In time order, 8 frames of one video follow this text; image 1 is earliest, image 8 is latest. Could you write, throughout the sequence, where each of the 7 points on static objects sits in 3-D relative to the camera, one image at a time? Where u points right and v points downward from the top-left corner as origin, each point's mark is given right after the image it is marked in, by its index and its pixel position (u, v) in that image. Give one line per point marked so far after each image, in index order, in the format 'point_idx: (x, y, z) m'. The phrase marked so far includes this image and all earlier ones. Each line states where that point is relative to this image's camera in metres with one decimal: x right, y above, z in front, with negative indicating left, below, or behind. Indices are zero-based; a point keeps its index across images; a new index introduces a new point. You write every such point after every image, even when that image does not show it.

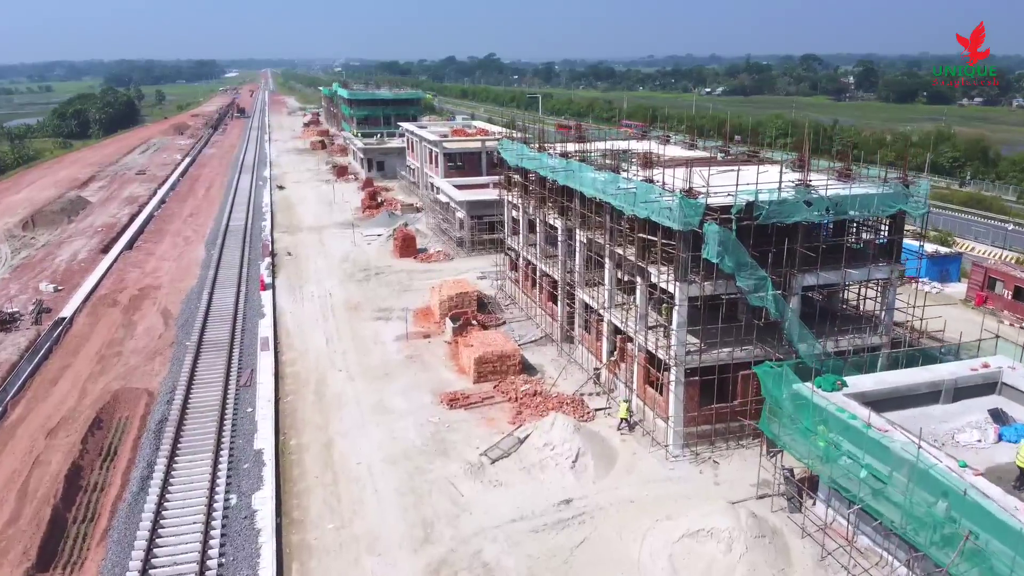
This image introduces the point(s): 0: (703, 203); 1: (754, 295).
0: (+3.7, +1.7, +16.3) m
1: (+4.8, -0.1, +16.8) m
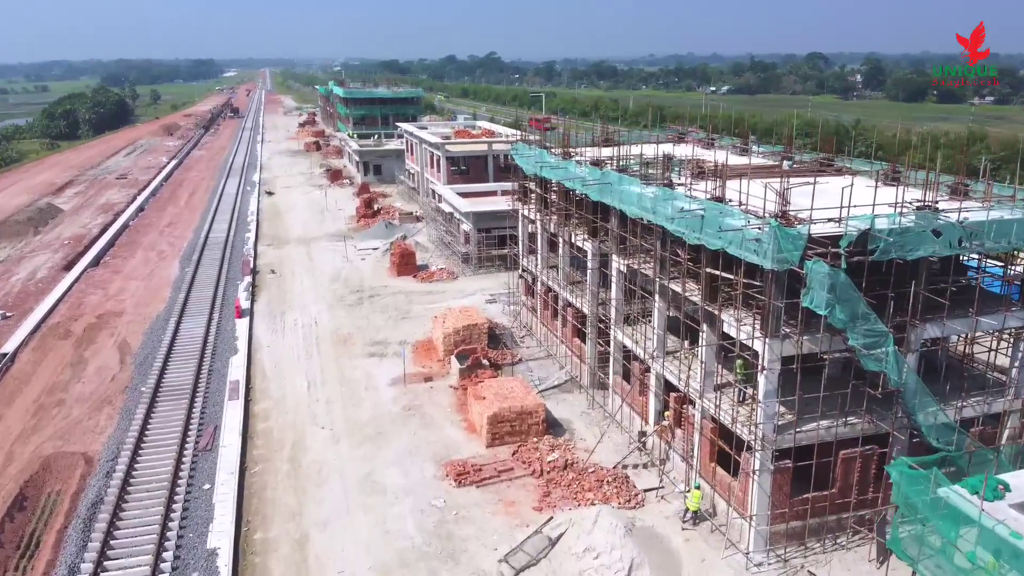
0: (+4.2, +0.8, +12.1) m
1: (+5.3, -1.0, +12.6) m
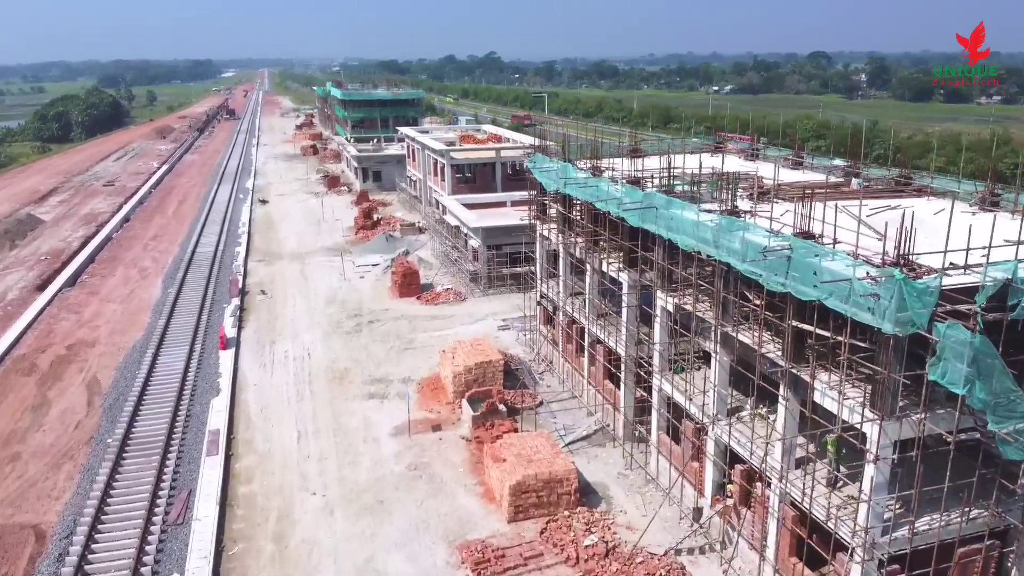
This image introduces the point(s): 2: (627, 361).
0: (+4.7, 0.0, +9.3) m
1: (+5.8, -1.8, +9.8) m
2: (+2.3, -1.5, +17.0) m
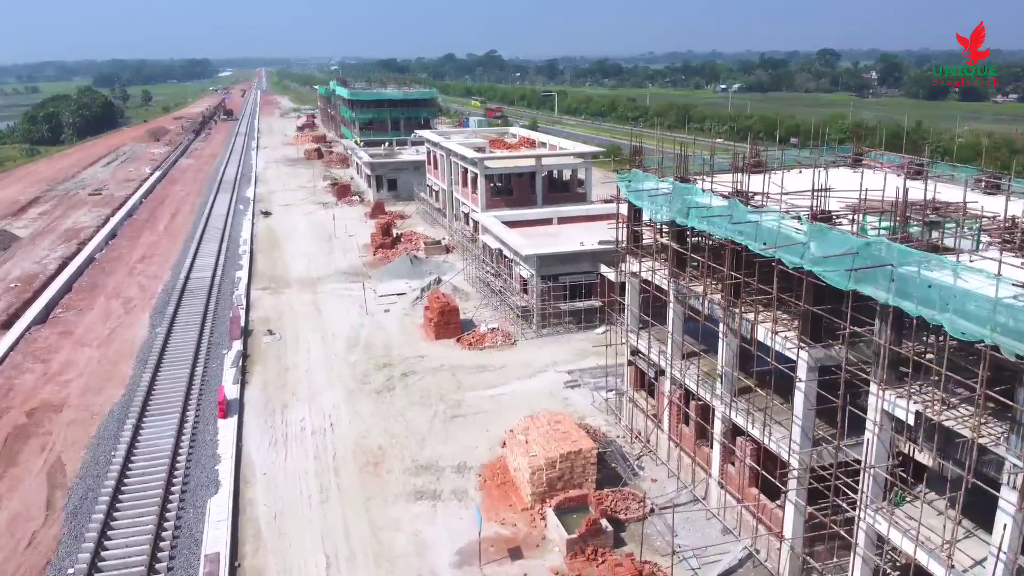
0: (+6.4, -1.1, +4.2) m
1: (+7.5, -2.9, +4.7) m
2: (+4.1, -2.6, +11.9) m
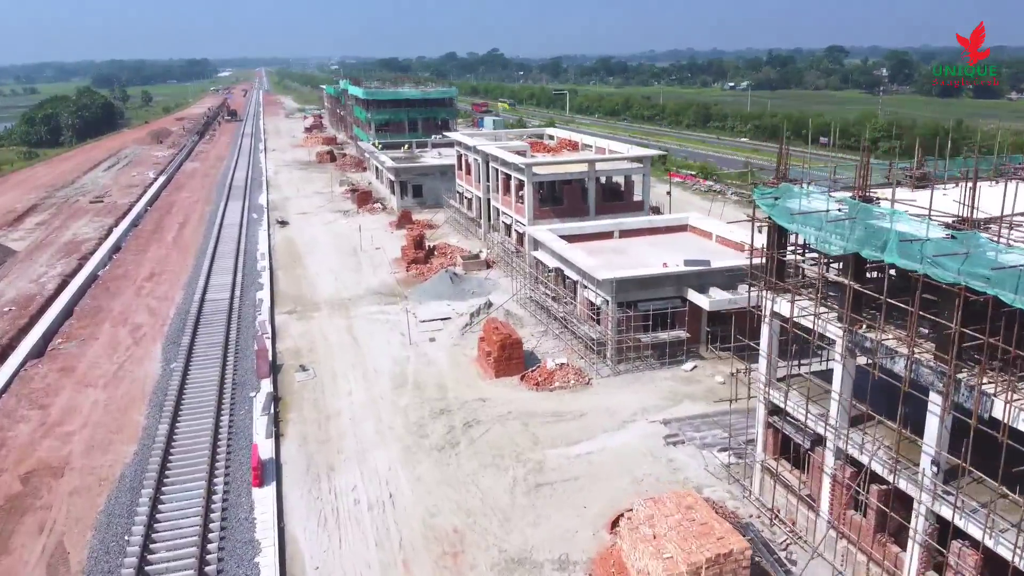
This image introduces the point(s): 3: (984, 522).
0: (+8.2, -1.9, +0.9) m
1: (+9.3, -3.7, +1.4) m
2: (+5.9, -3.4, +8.5) m
3: (+5.7, -2.8, +10.0) m
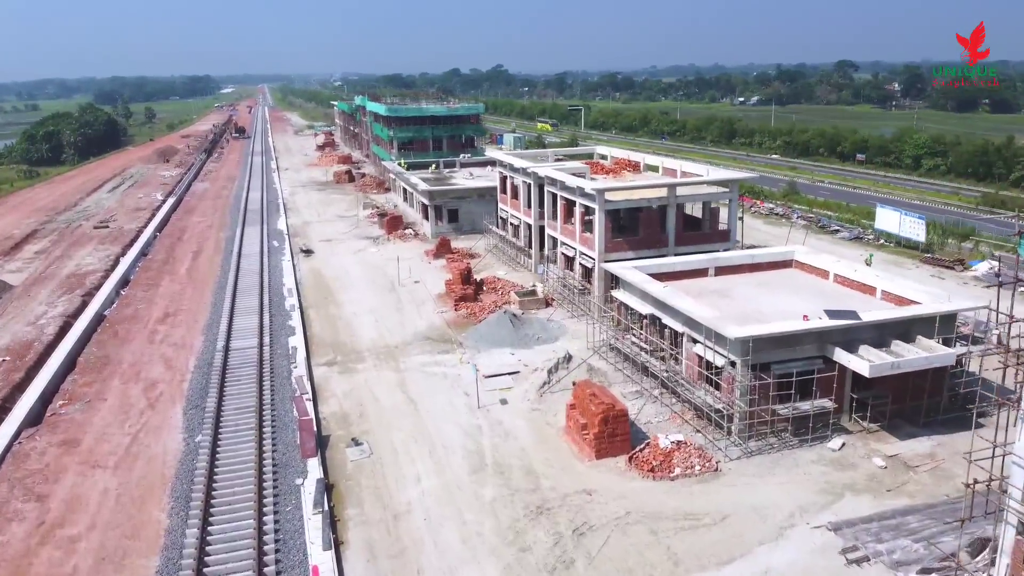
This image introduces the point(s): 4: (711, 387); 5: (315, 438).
0: (+10.3, -2.7, -3.0) m
1: (+11.4, -4.5, -2.5) m
2: (+8.0, -4.3, +4.7) m
3: (+7.7, -3.8, +6.2) m
4: (+4.2, -2.1, +18.0) m
5: (-4.2, -3.2, +17.9) m
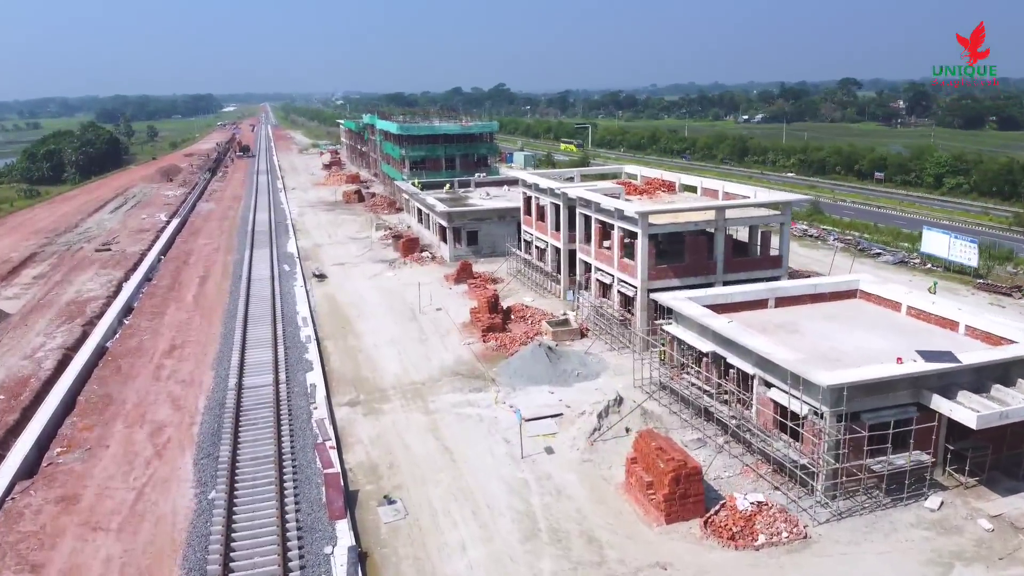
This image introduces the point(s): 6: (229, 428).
0: (+11.3, -3.0, -4.9) m
1: (+12.4, -4.8, -4.5) m
2: (+9.0, -4.8, +2.7) m
3: (+8.7, -4.2, +4.2) m
4: (+5.2, -2.8, +16.1) m
5: (-3.2, -3.9, +15.9) m
6: (-6.6, -3.2, +19.6) m
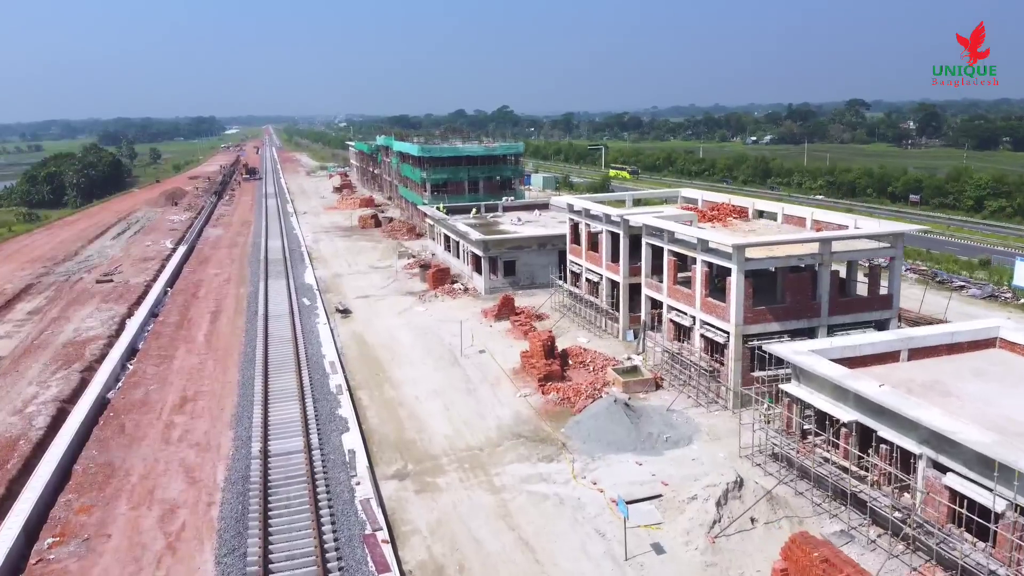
0: (+13.0, -3.3, -8.4) m
1: (+14.1, -5.1, -8.0) m
2: (+10.6, -5.3, -0.8) m
3: (+10.4, -4.8, +0.7) m
4: (+6.9, -3.7, +12.6) m
5: (-1.5, -4.8, +12.4) m
6: (-4.9, -4.2, +16.2) m
